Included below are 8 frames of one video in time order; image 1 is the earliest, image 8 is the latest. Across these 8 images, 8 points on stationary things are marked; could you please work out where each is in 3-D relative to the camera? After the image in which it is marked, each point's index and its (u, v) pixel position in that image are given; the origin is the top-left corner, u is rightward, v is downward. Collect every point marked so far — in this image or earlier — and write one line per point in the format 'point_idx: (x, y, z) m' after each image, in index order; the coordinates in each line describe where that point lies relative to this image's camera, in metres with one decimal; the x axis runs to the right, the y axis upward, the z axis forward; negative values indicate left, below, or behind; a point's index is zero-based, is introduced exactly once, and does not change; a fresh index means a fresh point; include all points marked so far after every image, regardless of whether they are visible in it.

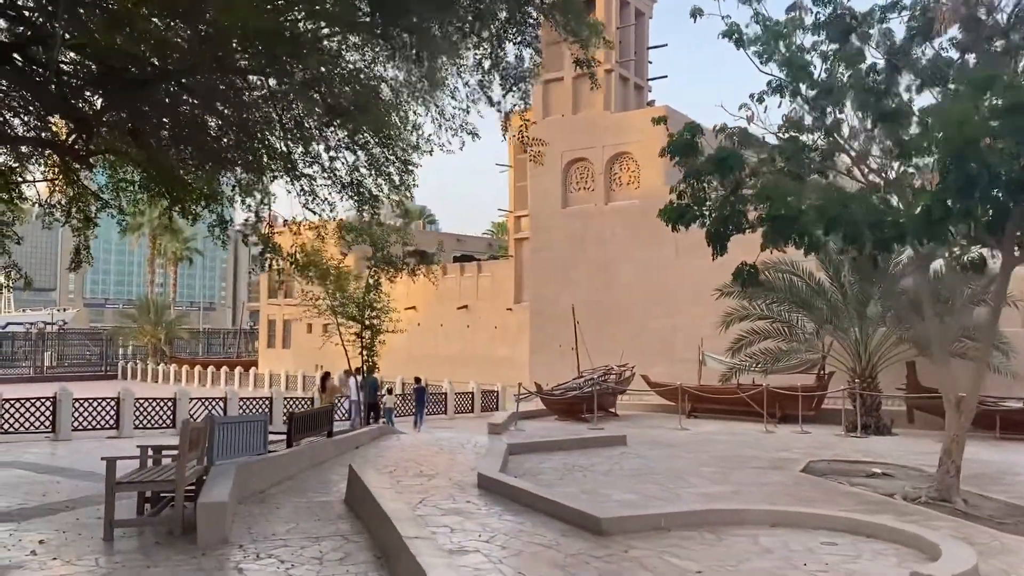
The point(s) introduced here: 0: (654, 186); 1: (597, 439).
0: (+3.0, +2.1, +18.5) m
1: (+1.2, -2.1, +12.2) m
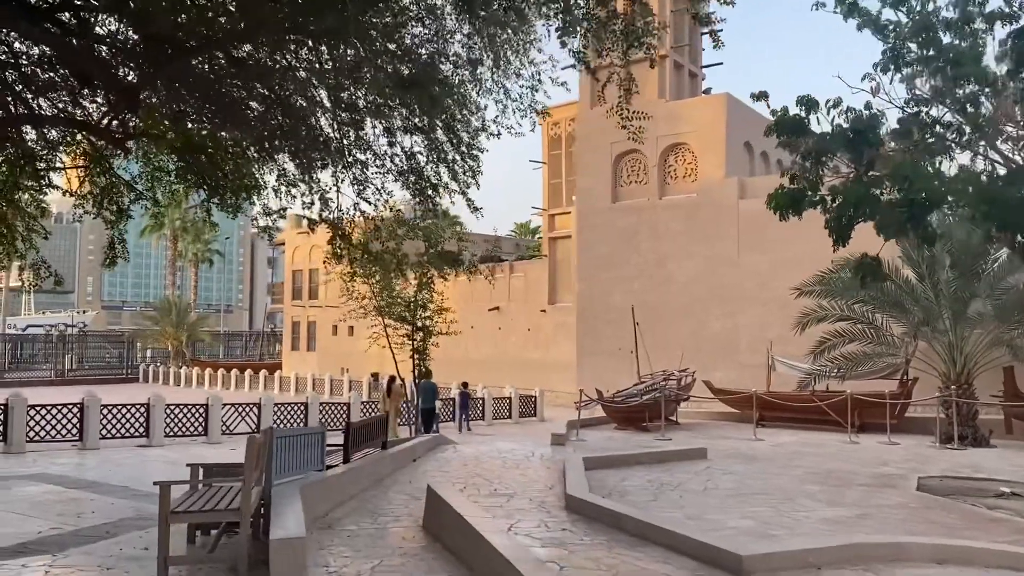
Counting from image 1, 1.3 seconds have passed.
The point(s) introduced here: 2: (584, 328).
0: (+3.9, +2.1, +17.4) m
1: (+2.1, -2.1, +11.1) m
2: (+1.5, -0.9, +19.1) m
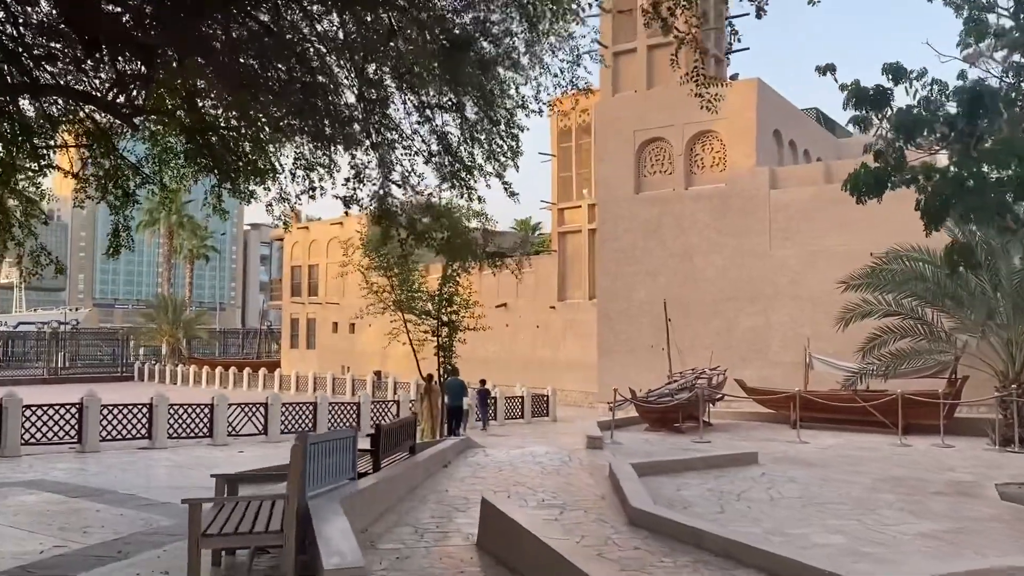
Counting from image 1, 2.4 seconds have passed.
0: (+4.3, +2.2, +16.6) m
1: (+2.5, -2.0, +10.3) m
2: (+1.9, -0.8, +18.3) m
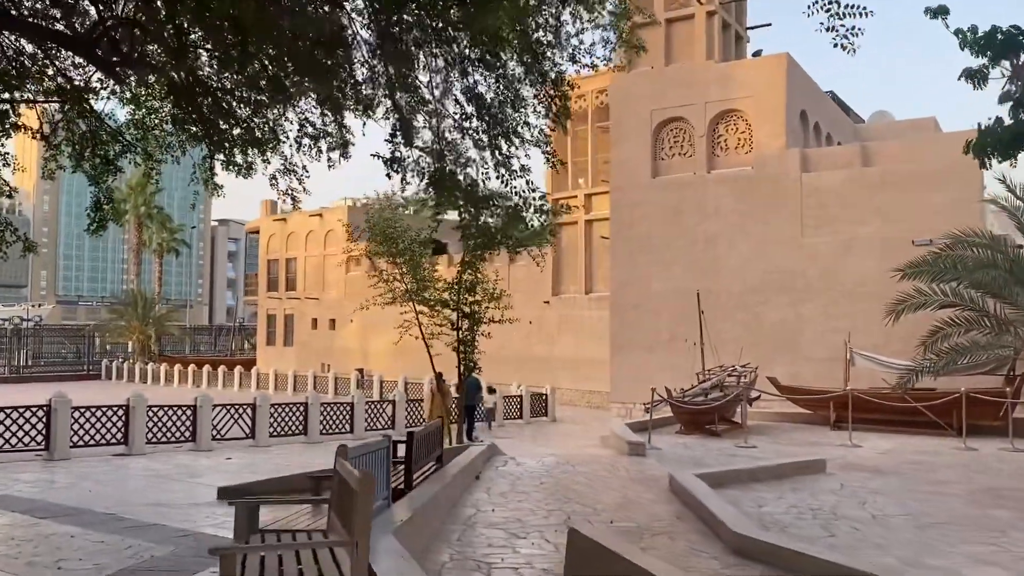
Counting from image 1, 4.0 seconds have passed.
0: (+4.5, +2.4, +15.4) m
1: (+2.9, -1.8, +9.1) m
2: (+2.0, -0.6, +17.0) m
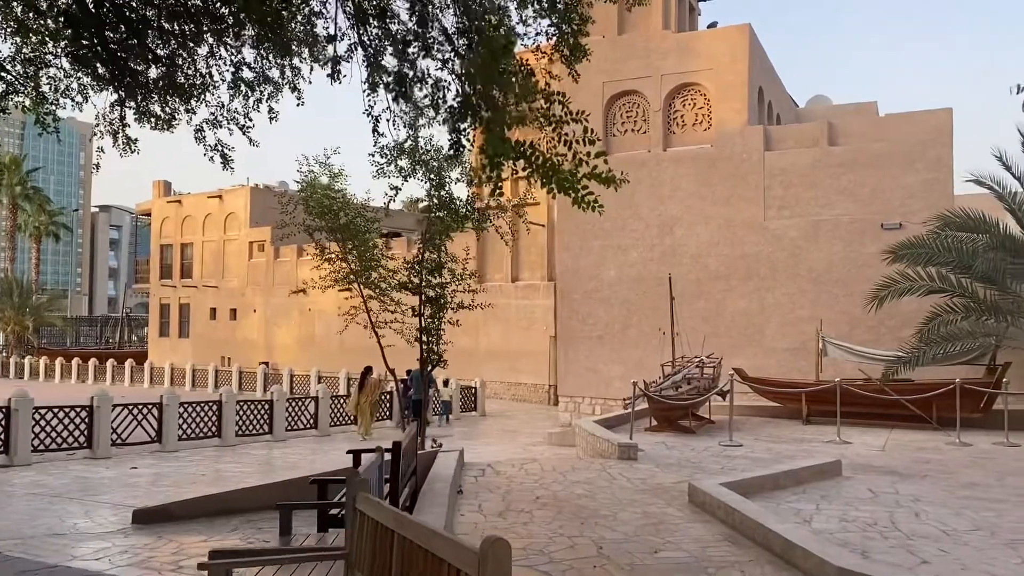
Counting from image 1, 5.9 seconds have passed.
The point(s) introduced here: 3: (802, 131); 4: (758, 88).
0: (+3.6, +2.6, +14.5) m
1: (+2.7, -1.7, +8.1) m
2: (+1.0, -0.3, +15.8) m
3: (+4.7, +2.5, +14.2) m
4: (+4.2, +3.4, +14.9) m
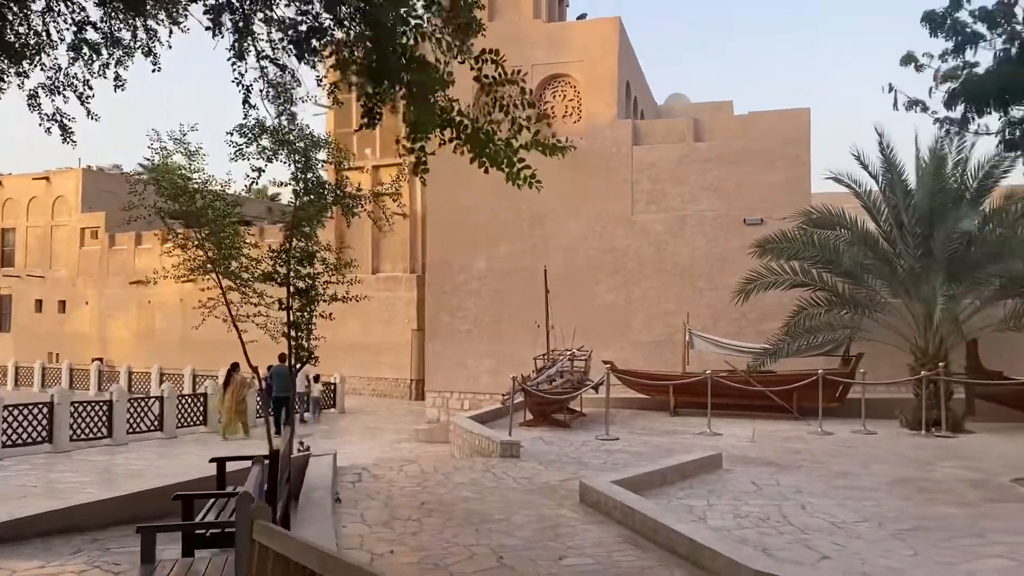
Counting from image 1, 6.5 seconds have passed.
0: (+1.5, +2.8, +14.5) m
1: (+1.7, -1.6, +8.0) m
2: (-1.4, -0.2, +15.4) m
3: (+2.6, +2.6, +14.3) m
4: (+1.9, +3.5, +15.0) m
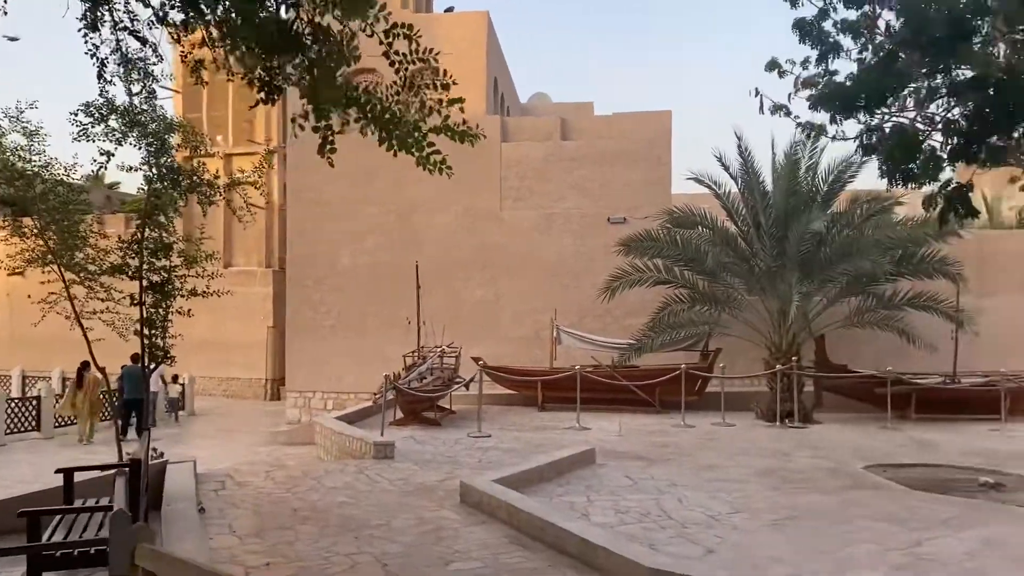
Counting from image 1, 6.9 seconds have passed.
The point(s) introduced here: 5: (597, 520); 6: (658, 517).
0: (-0.7, +2.8, +14.4) m
1: (+0.5, -1.6, +8.0) m
2: (-3.7, -0.1, +14.8) m
3: (+0.4, +2.7, +14.4) m
4: (-0.3, +3.5, +14.9) m
5: (+0.6, -1.6, +6.1) m
6: (+1.0, -1.6, +6.3) m
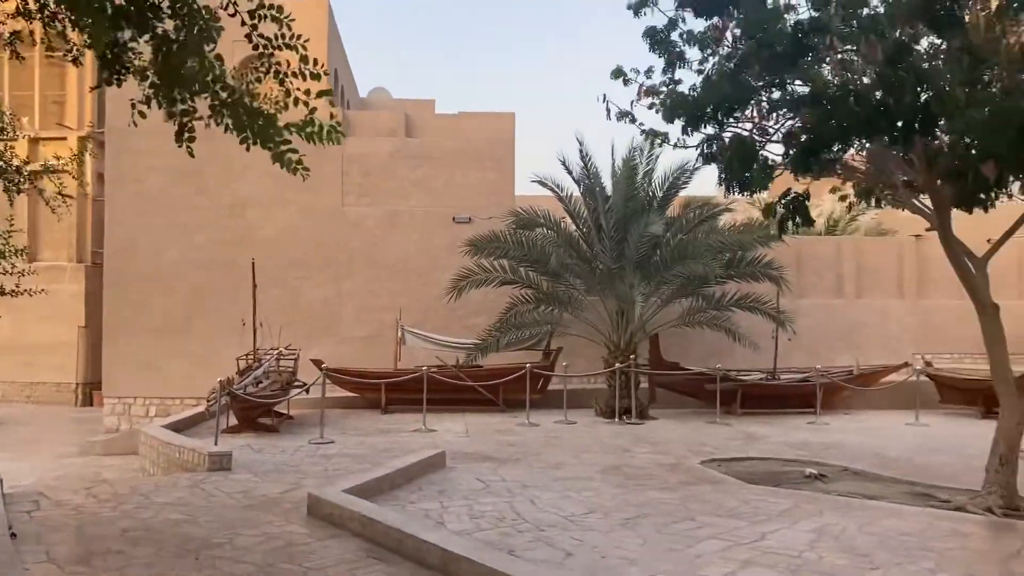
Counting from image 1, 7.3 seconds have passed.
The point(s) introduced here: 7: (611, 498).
0: (-3.2, +2.8, +13.8) m
1: (-0.8, -1.6, +7.9) m
2: (-6.2, -0.1, +13.7) m
3: (-2.1, +2.7, +14.0) m
4: (-2.9, +3.6, +14.4) m
5: (-0.4, -1.6, +6.0) m
6: (0.0, -1.6, +6.2) m
7: (+0.8, -1.7, +7.0) m
